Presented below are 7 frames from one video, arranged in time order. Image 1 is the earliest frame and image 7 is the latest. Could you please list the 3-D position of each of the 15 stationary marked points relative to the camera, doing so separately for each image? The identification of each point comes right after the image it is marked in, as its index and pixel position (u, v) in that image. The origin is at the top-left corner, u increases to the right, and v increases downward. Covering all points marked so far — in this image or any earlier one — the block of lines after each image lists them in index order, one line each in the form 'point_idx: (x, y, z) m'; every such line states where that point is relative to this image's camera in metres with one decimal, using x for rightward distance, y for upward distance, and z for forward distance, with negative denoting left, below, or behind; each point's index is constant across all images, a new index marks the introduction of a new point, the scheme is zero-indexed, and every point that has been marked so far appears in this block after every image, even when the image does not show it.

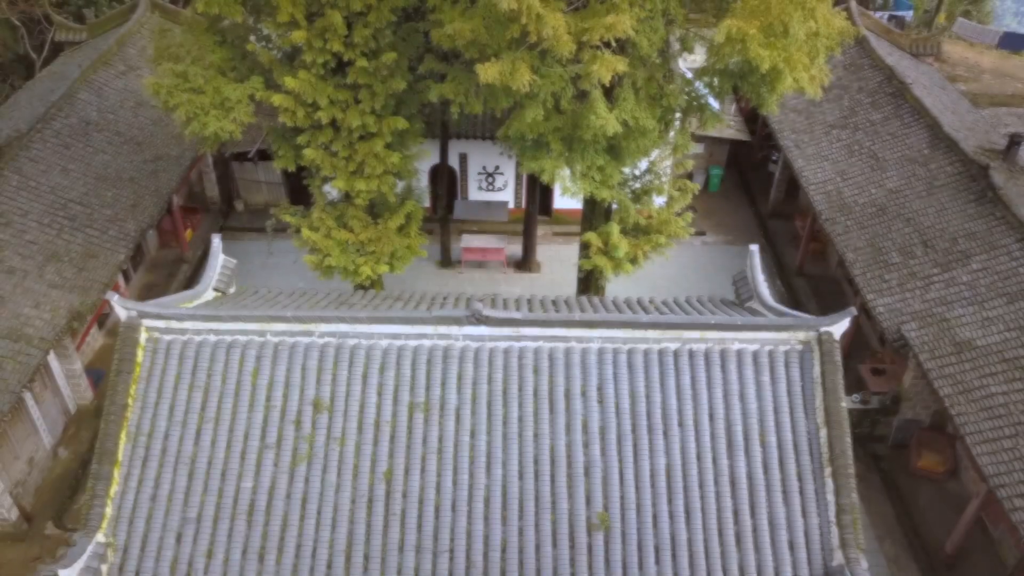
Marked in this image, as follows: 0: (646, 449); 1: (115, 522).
0: (+1.5, -1.8, +7.0) m
1: (-4.2, -2.5, +6.8) m
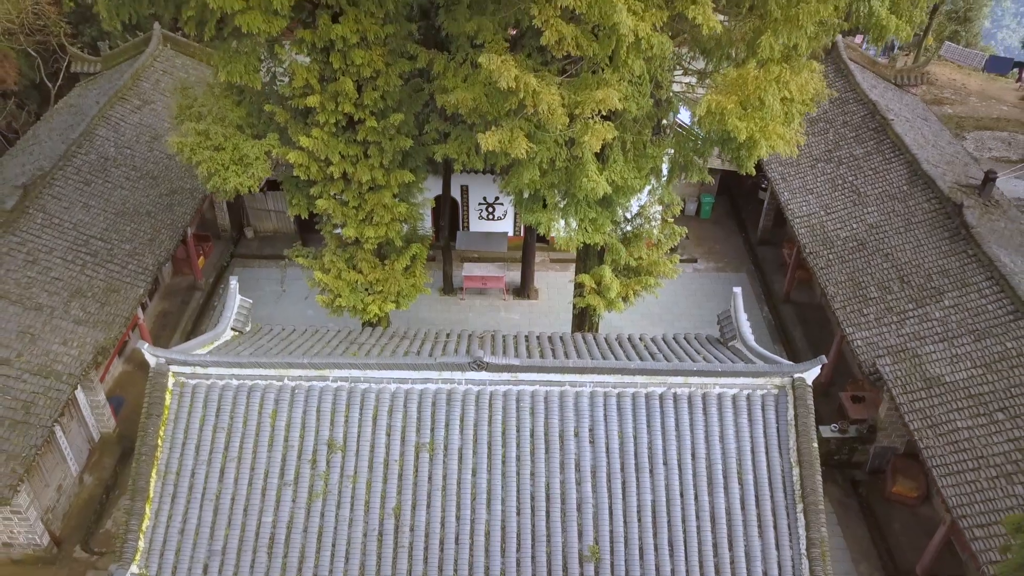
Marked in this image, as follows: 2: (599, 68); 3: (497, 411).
0: (+1.5, -2.4, +7.7) m
1: (-4.2, -3.1, +7.4) m
2: (+1.1, +2.7, +7.8) m
3: (-0.2, -1.5, +8.1) m
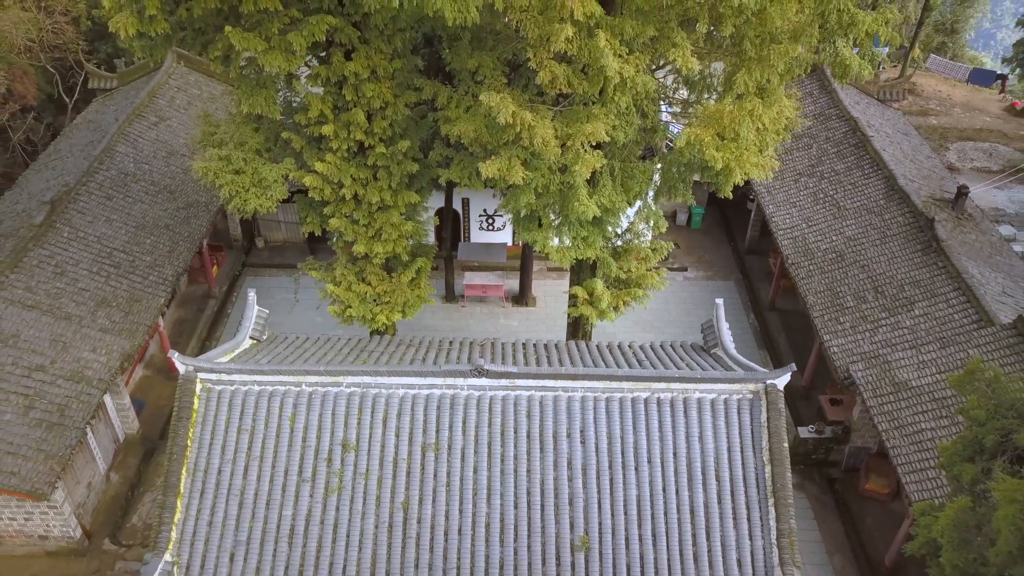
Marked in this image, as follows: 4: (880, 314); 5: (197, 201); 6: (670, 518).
0: (+1.4, -2.5, +8.4) m
1: (-4.2, -3.3, +8.2) m
2: (+1.0, +2.5, +8.6) m
3: (-0.2, -1.7, +8.8) m
4: (+6.8, -0.5, +12.0) m
5: (-7.4, +2.1, +15.2) m
6: (+2.0, -3.0, +8.2) m
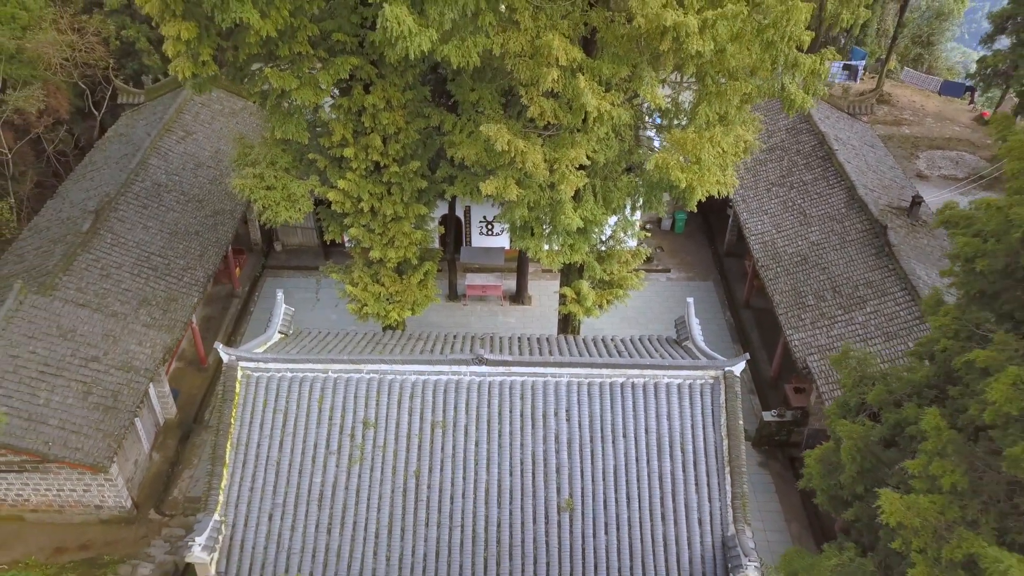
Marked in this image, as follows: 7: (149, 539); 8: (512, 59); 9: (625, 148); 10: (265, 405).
0: (+1.4, -2.6, +9.9) m
1: (-4.3, -3.3, +9.7) m
2: (+1.0, +2.5, +10.1) m
3: (-0.3, -1.7, +10.3) m
4: (+6.8, -0.5, +13.4) m
5: (-7.5, +2.1, +16.7) m
6: (+2.0, -3.0, +9.7) m
7: (-7.0, -4.4, +12.0) m
8: (0.0, +3.4, +9.4) m
9: (+1.9, +2.3, +10.8) m
10: (-4.0, -1.9, +10.4) m
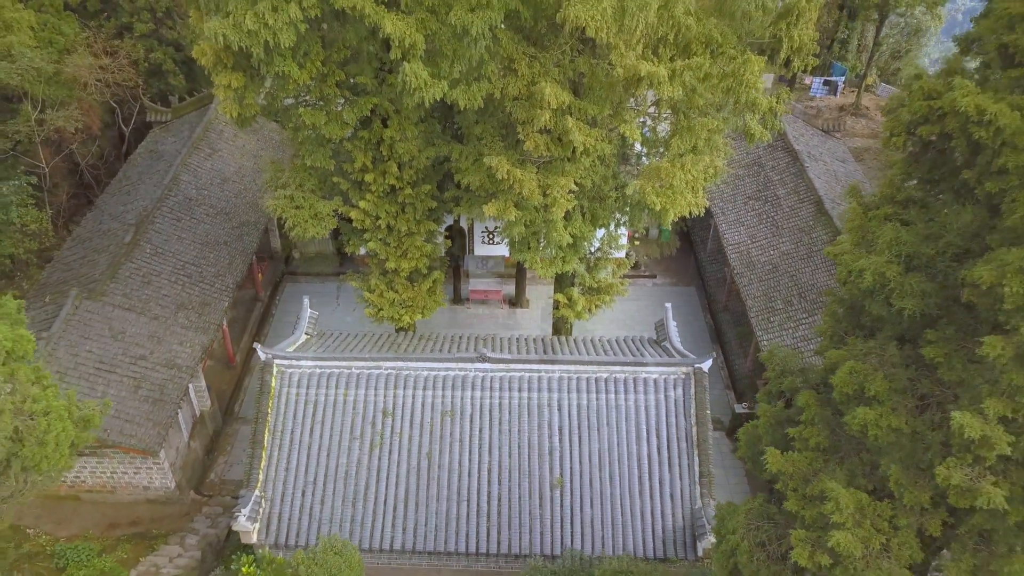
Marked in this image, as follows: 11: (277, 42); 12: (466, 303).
0: (+1.3, -2.7, +11.5) m
1: (-4.3, -3.4, +11.3) m
2: (+1.0, +2.3, +11.7) m
3: (-0.3, -1.9, +11.9) m
4: (+6.8, -0.6, +15.0) m
5: (-7.5, +1.9, +18.3) m
6: (+1.9, -3.1, +11.4) m
7: (-7.0, -4.5, +13.6) m
8: (0.0, +3.2, +11.0) m
9: (+1.9, +2.2, +12.4) m
10: (-4.0, -2.0, +12.0) m
11: (-3.5, +3.6, +9.5) m
12: (-1.3, -0.4, +18.6) m
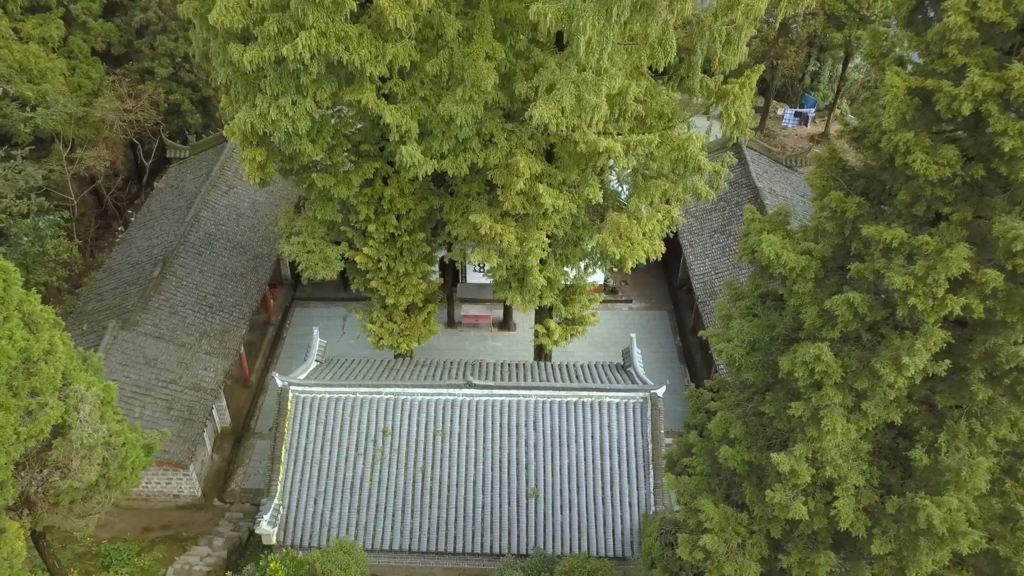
0: (+1.0, -3.5, +13.5) m
1: (-4.7, -4.2, +13.2) m
2: (+0.6, +1.6, +13.6) m
3: (-0.7, -2.7, +13.9) m
4: (+6.4, -1.4, +17.0) m
5: (-7.9, +1.1, +20.3) m
6: (+1.6, -3.9, +13.3) m
7: (-7.4, -5.3, +15.5) m
8: (-0.4, +2.4, +12.9) m
9: (+1.5, +1.4, +14.4) m
10: (-4.4, -2.8, +13.9) m
11: (-3.8, +2.8, +11.4) m
12: (-1.7, -1.2, +20.5) m
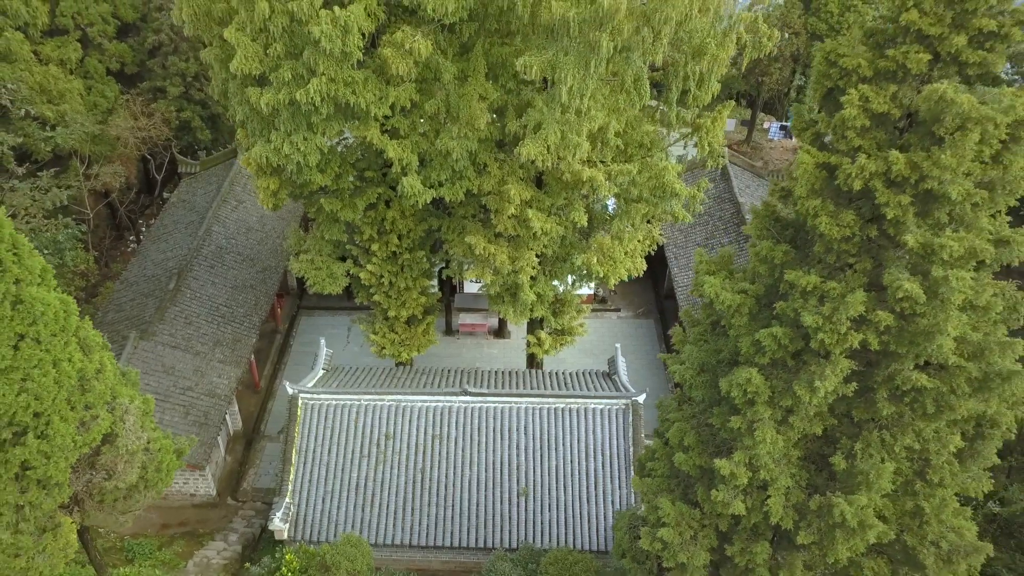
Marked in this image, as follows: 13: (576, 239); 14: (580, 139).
0: (+0.8, -3.8, +14.6) m
1: (-4.9, -4.6, +14.4) m
2: (+0.4, +1.2, +14.8) m
3: (-0.9, -3.0, +15.0) m
4: (+6.2, -1.7, +18.1) m
5: (-8.1, +0.8, +21.4) m
6: (+1.4, -4.2, +14.5) m
7: (-7.5, -5.7, +16.7) m
8: (-0.6, +2.1, +14.1) m
9: (+1.3, +1.1, +15.5) m
10: (-4.6, -3.2, +15.1) m
11: (-4.0, +2.5, +12.6) m
12: (-1.9, -1.6, +21.7) m
13: (+1.6, +1.2, +15.5) m
14: (+1.3, +2.8, +12.1) m
